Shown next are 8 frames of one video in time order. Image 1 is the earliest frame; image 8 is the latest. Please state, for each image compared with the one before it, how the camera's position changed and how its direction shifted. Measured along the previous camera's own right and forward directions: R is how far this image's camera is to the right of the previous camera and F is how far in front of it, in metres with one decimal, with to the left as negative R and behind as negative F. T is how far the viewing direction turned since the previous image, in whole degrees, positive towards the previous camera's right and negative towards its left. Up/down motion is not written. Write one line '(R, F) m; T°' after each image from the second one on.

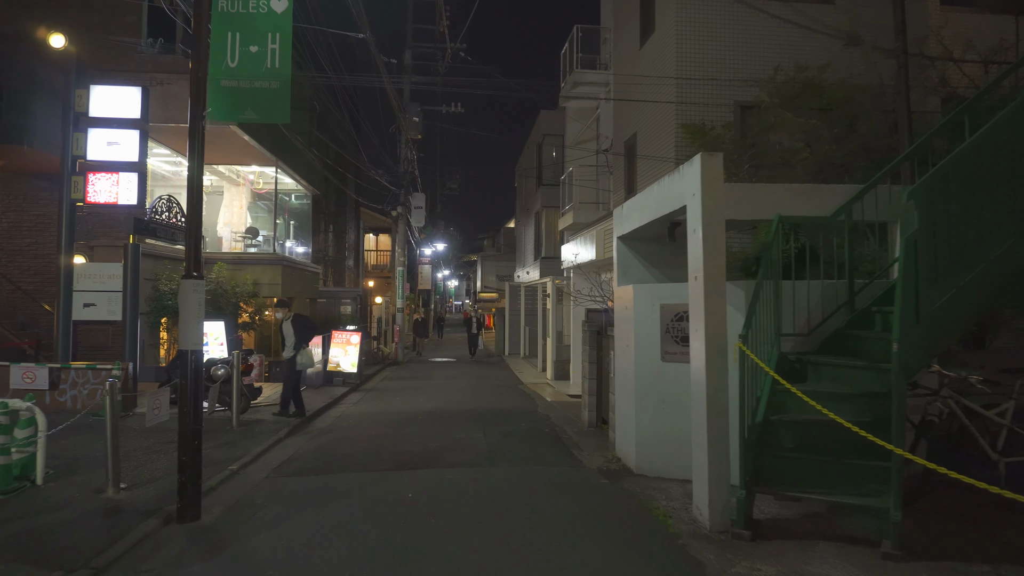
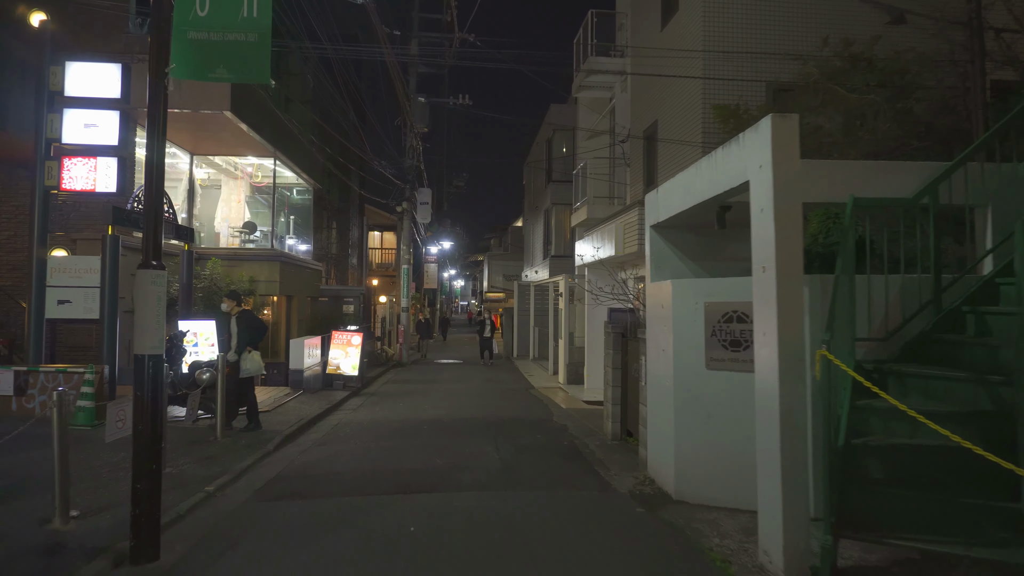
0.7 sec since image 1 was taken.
(-0.1, +0.9) m; 0°
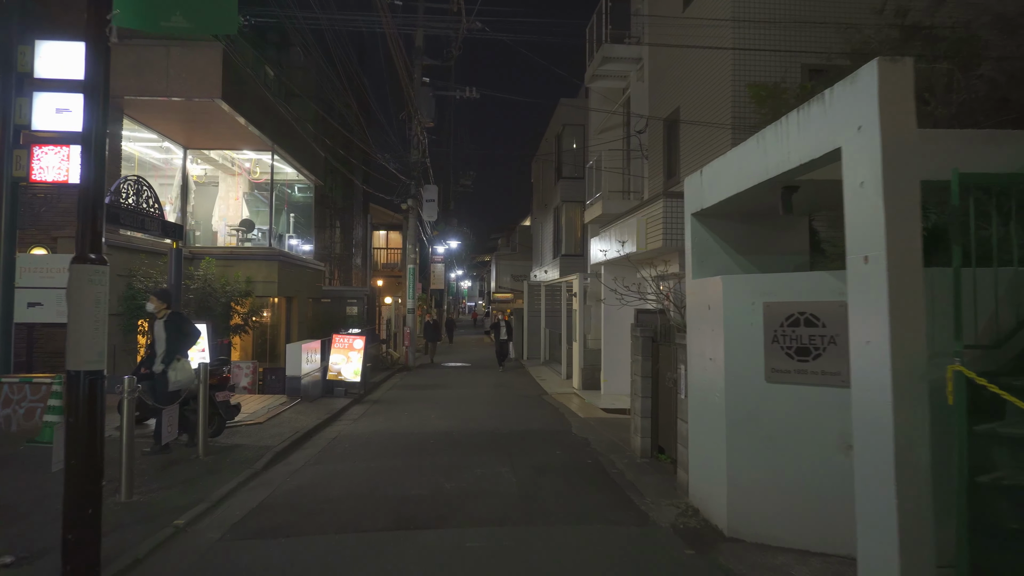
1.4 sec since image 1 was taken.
(-0.1, +0.9) m; -1°
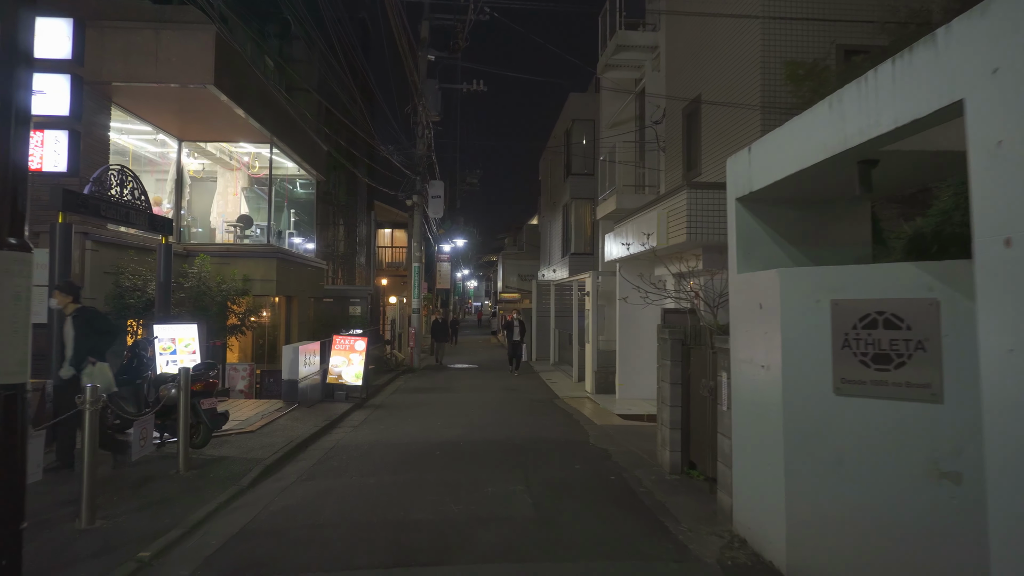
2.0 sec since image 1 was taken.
(-0.1, +0.7) m; 0°
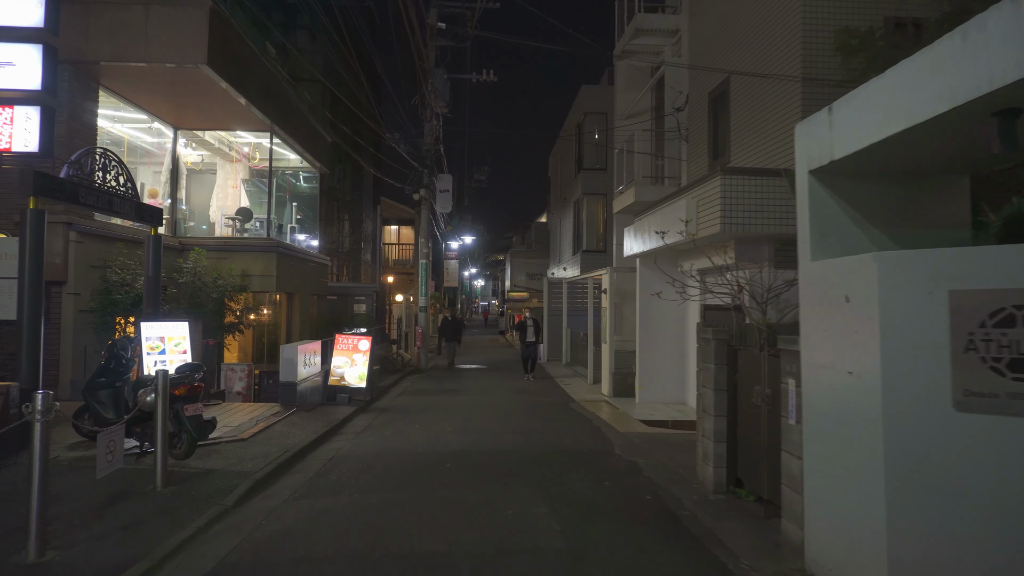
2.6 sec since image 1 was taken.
(-0.1, +0.8) m; -1°
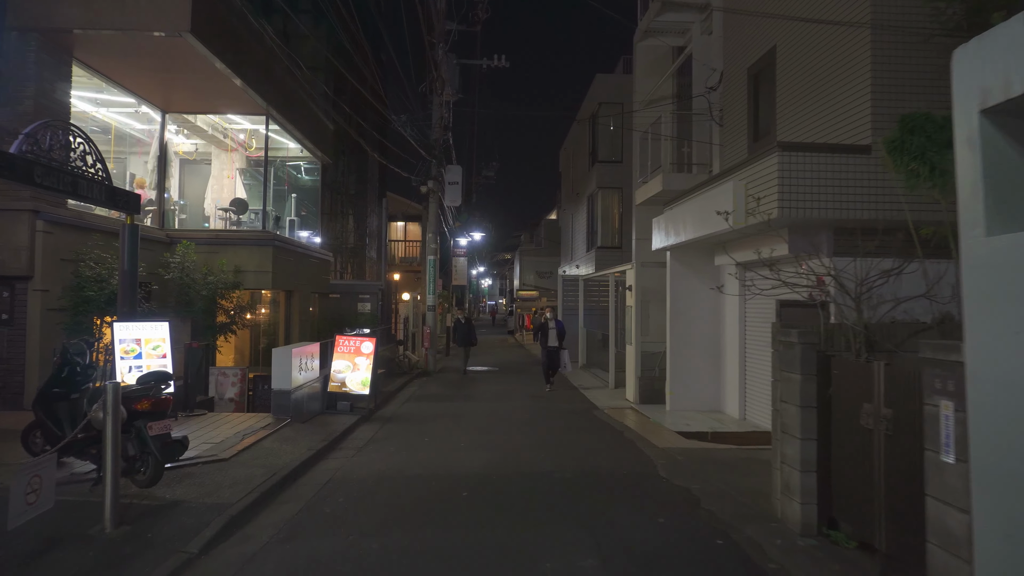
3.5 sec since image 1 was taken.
(-0.2, +1.2) m; -1°
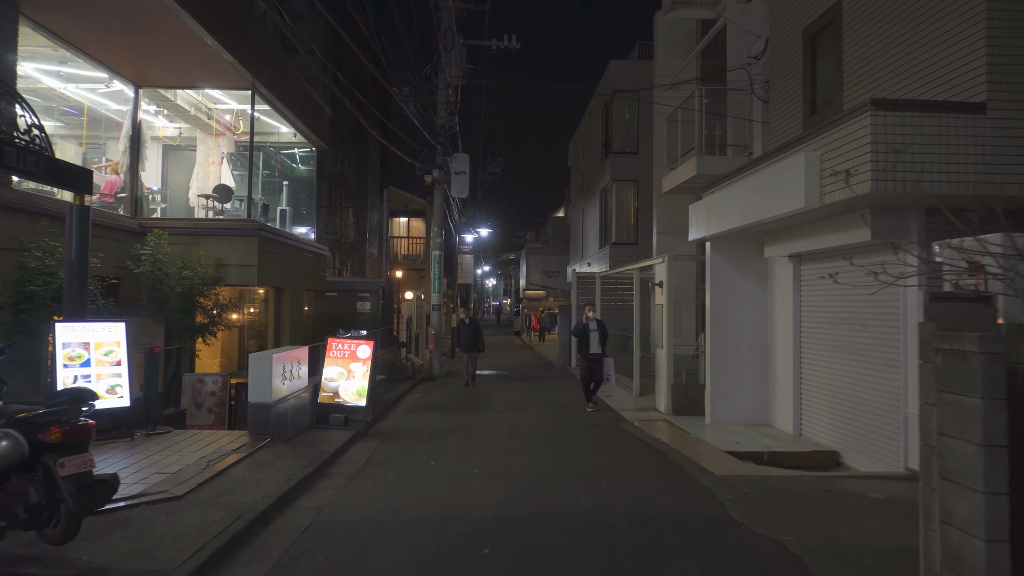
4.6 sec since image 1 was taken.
(-0.2, +1.5) m; 0°
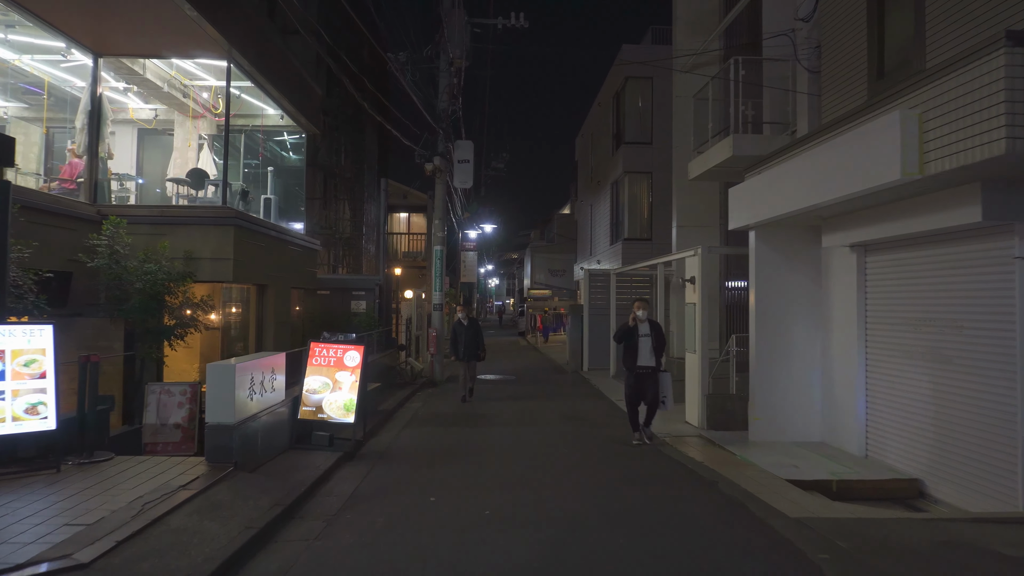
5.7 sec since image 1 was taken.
(-0.1, +1.4) m; 0°
